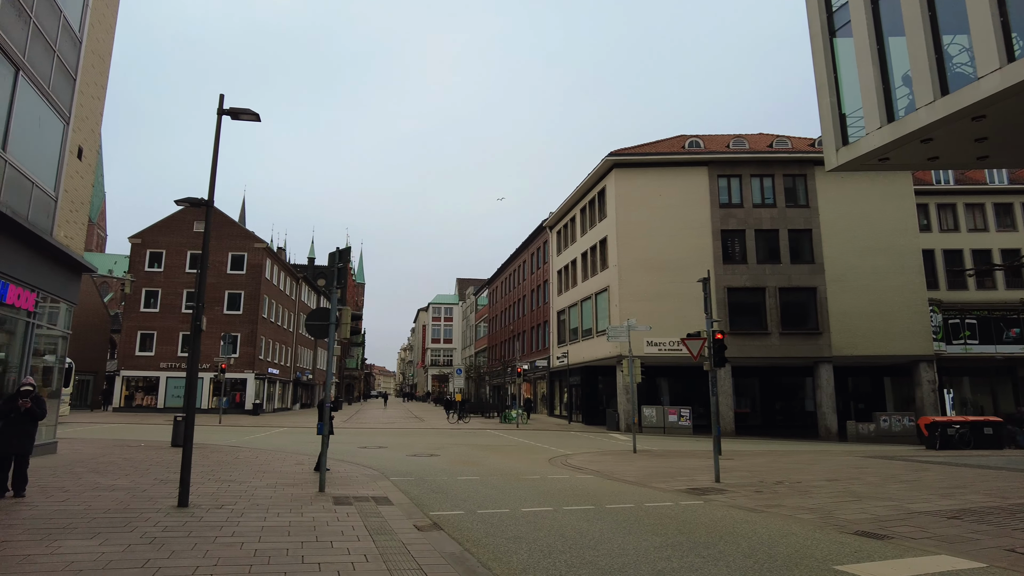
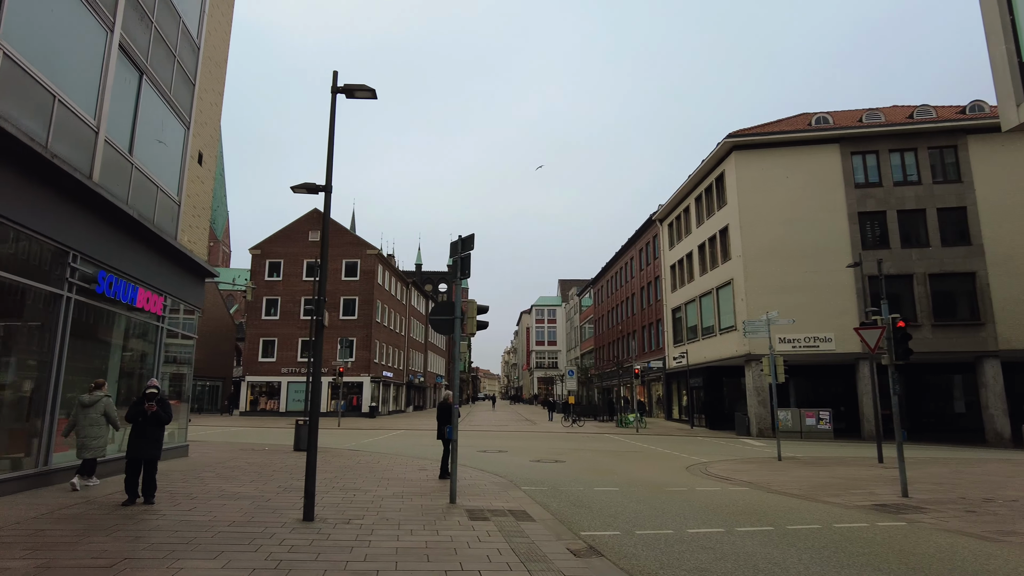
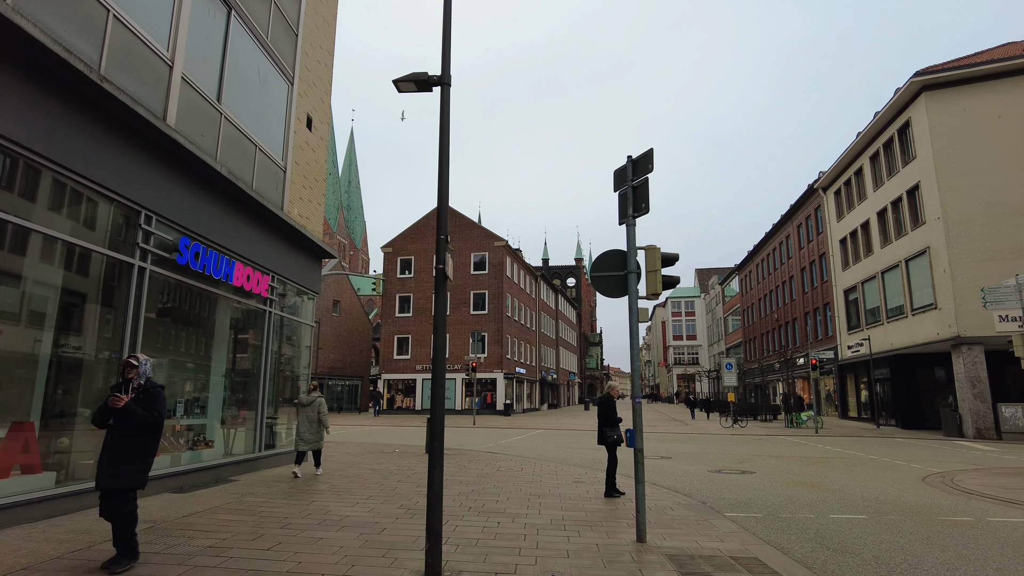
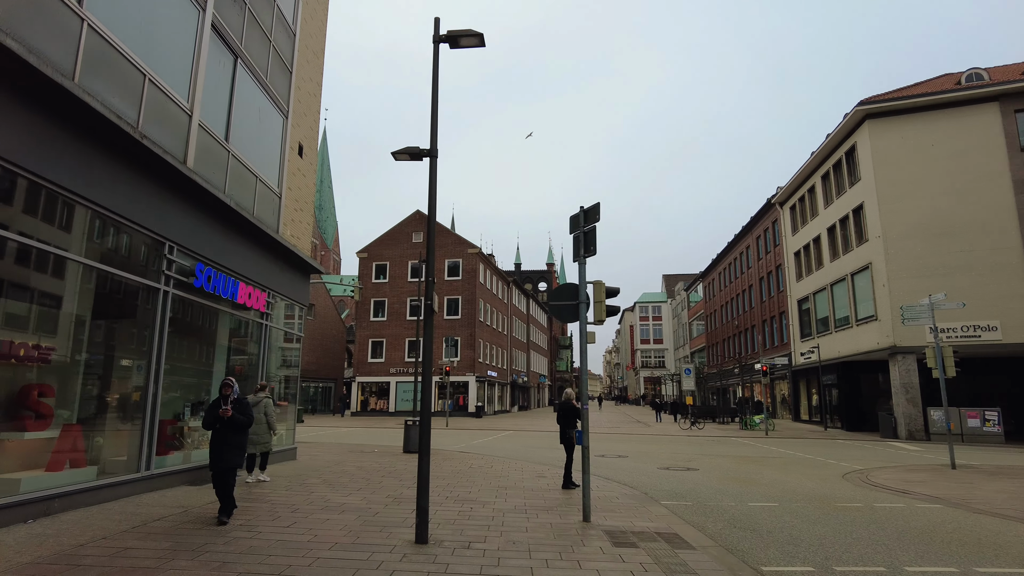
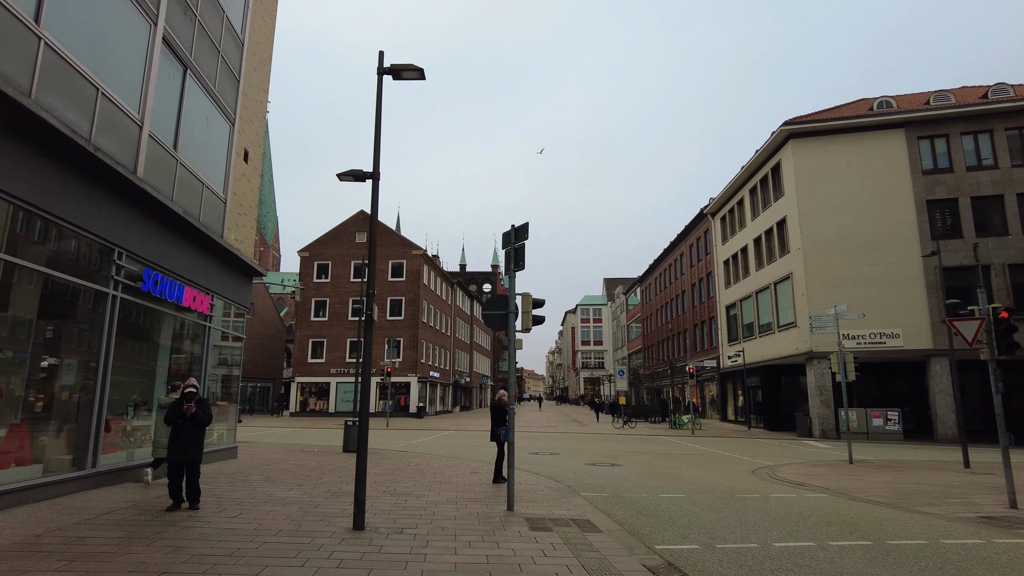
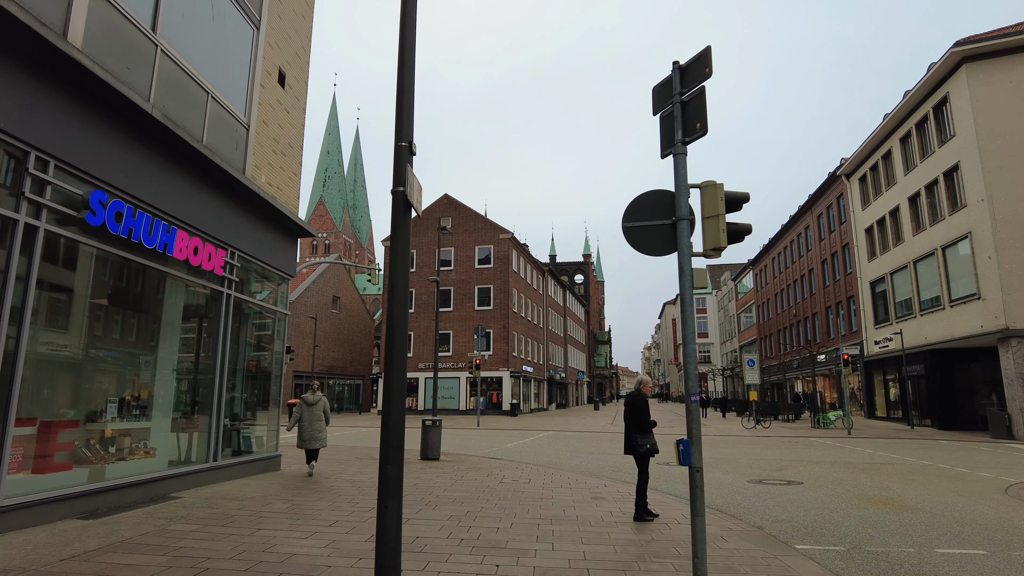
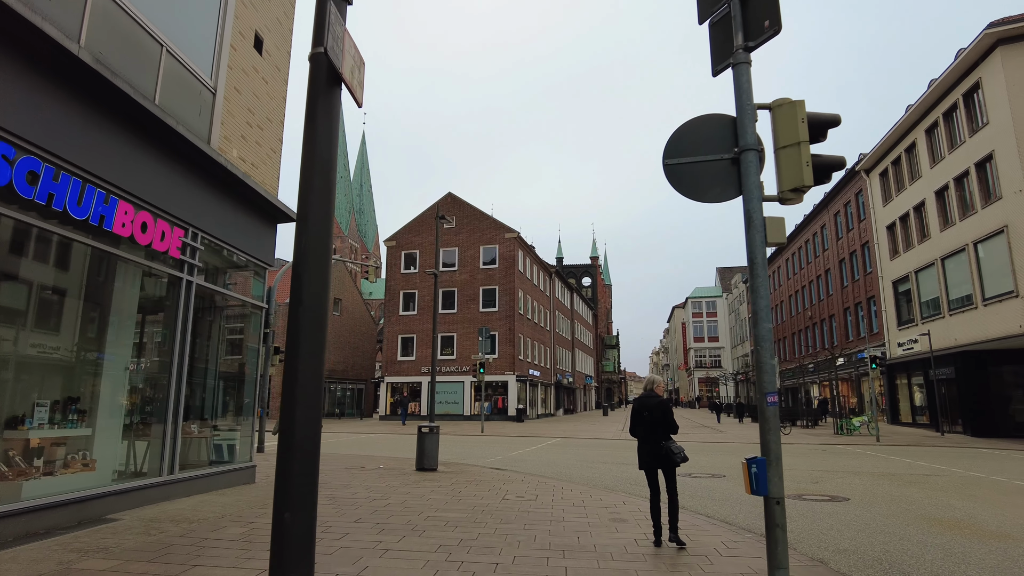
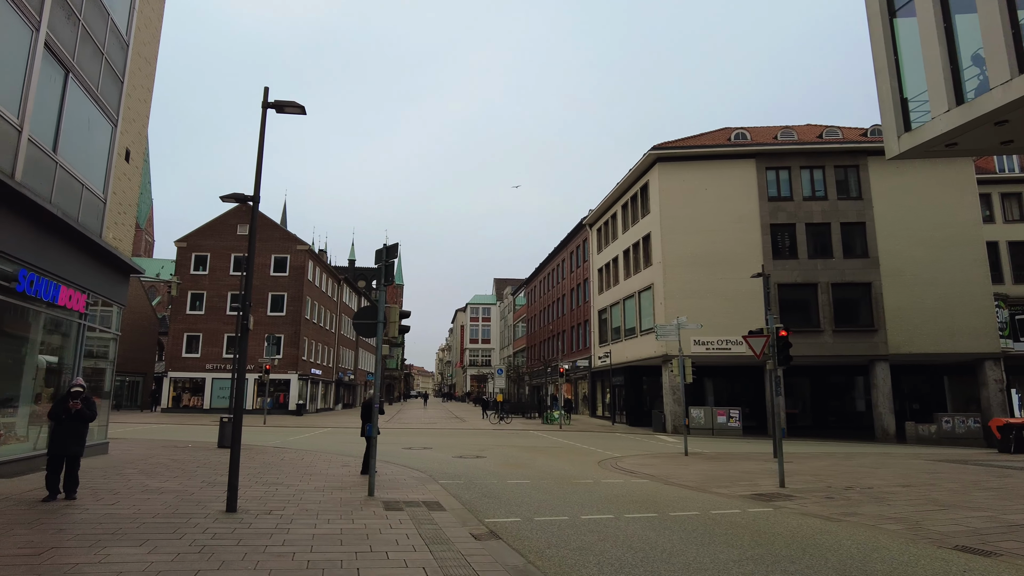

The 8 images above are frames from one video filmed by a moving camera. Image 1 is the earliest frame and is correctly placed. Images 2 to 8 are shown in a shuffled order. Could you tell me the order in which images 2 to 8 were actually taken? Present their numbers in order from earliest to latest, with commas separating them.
8, 2, 5, 4, 3, 6, 7
